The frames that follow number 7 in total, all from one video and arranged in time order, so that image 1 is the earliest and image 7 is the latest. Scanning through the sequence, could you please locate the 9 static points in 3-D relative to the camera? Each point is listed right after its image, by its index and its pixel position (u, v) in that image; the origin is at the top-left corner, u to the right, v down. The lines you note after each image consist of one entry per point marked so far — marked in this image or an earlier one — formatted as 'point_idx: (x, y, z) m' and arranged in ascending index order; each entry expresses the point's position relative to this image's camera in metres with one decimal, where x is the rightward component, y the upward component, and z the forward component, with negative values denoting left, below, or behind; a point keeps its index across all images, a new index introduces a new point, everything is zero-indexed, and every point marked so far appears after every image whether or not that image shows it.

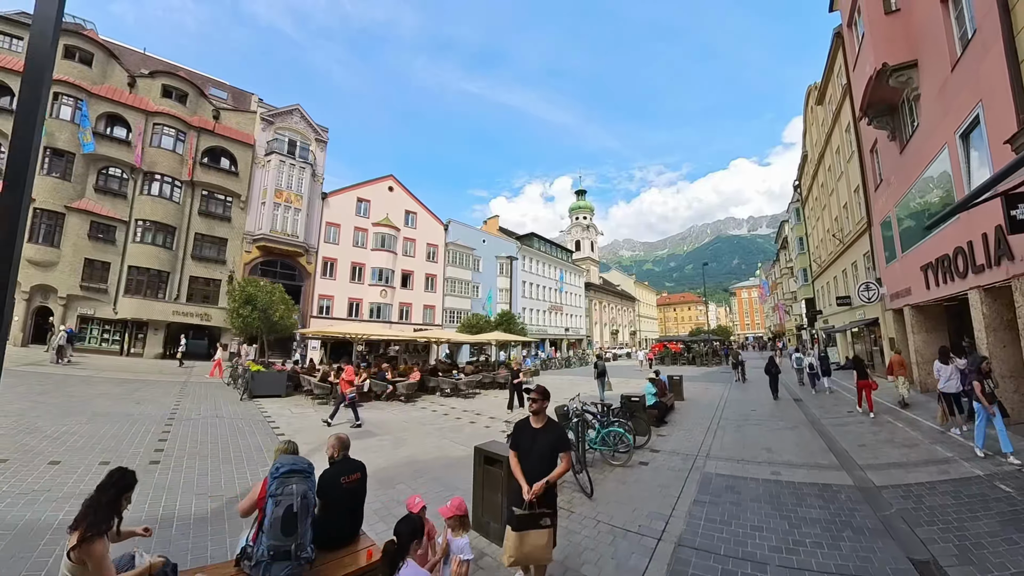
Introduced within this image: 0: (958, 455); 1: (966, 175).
0: (+6.7, -2.5, +5.6) m
1: (+9.0, +2.3, +7.9) m
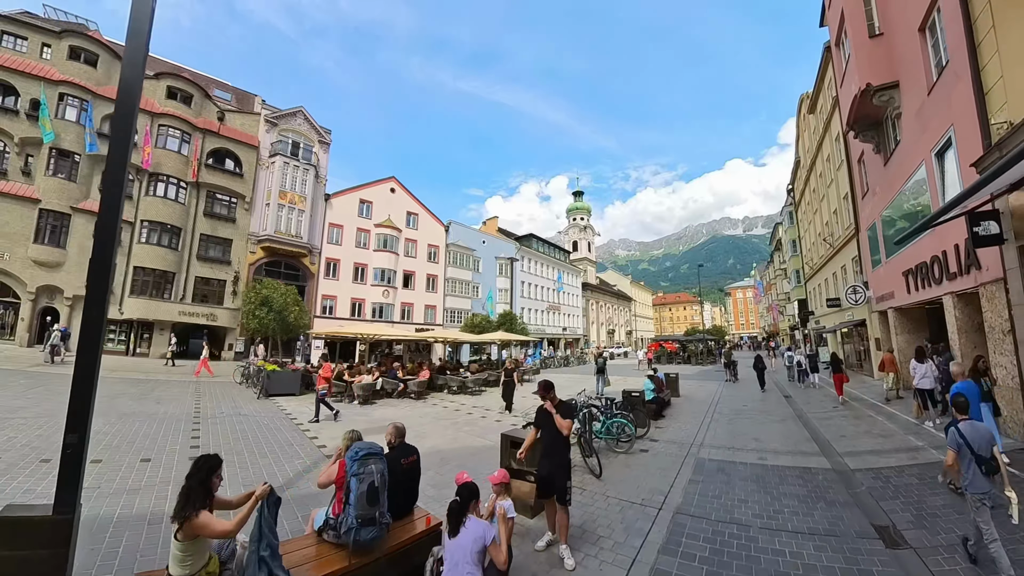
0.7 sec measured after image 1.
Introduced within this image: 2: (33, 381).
0: (+7.0, -2.6, +6.3) m
1: (+9.3, +2.1, +8.7) m
2: (-19.0, -4.1, +15.6) m
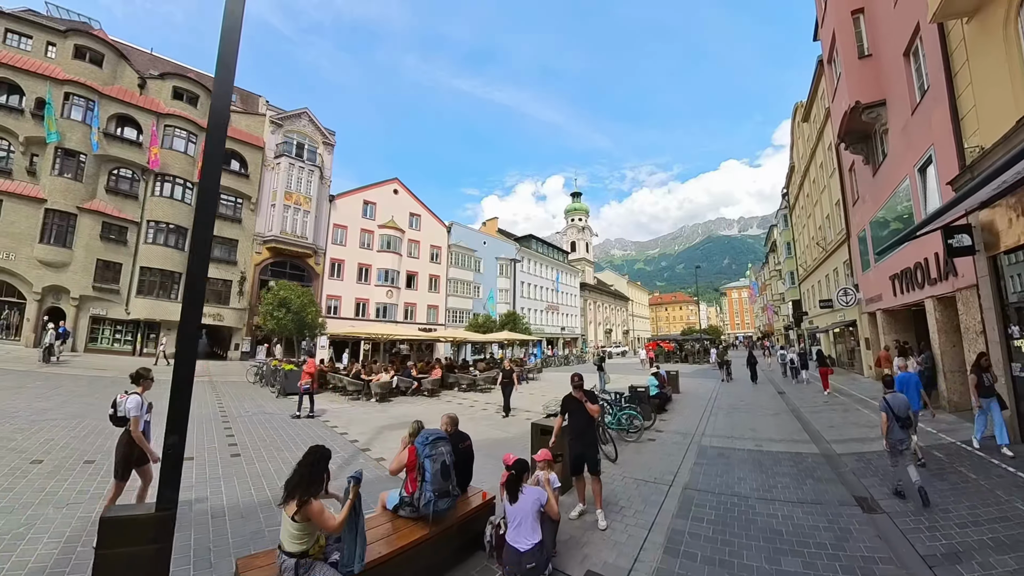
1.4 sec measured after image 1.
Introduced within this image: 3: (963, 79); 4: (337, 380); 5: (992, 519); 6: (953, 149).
0: (+7.3, -2.7, +7.0) m
1: (+9.7, +2.0, +9.4) m
2: (-18.7, -4.1, +16.1) m
3: (+8.4, +3.8, +7.4) m
4: (-6.2, -3.5, +14.7) m
5: (+5.0, -2.4, +4.2) m
6: (+8.5, +2.7, +7.7) m
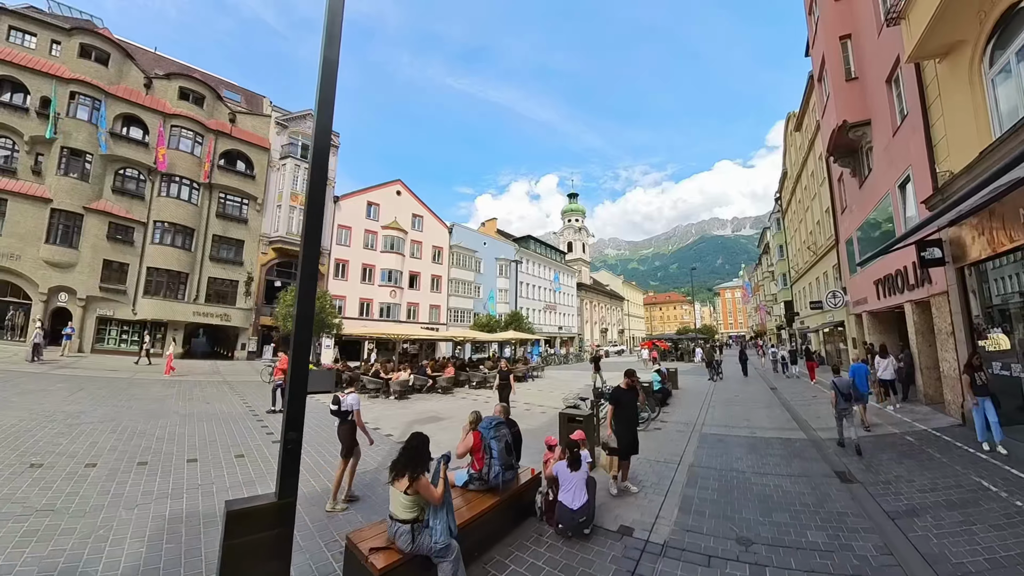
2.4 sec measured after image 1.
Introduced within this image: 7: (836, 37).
0: (+7.8, -2.9, +8.0) m
1: (+10.2, +1.9, +10.4) m
2: (-18.4, -4.2, +16.7) m
3: (+8.9, +3.7, +8.4) m
4: (-5.8, -3.6, +15.4) m
5: (+5.5, -2.5, +5.1) m
6: (+9.0, +2.5, +8.7) m
7: (+10.2, +7.9, +12.6) m
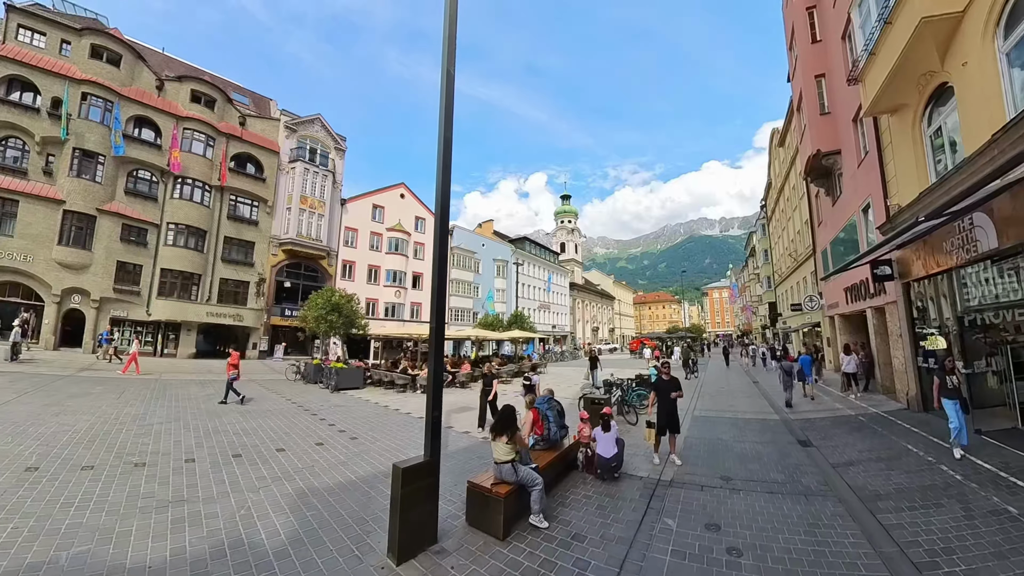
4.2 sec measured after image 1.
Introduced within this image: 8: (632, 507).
0: (+8.5, -3.1, +9.8) m
1: (+10.8, +1.7, +12.2) m
2: (-17.9, -4.2, +17.9) m
3: (+9.6, +3.5, +10.2) m
4: (-5.3, -3.7, +16.9) m
5: (+6.3, -2.7, +6.9) m
6: (+9.7, +2.3, +10.5) m
7: (+10.8, +7.7, +14.4) m
8: (+1.5, -2.7, +5.0) m
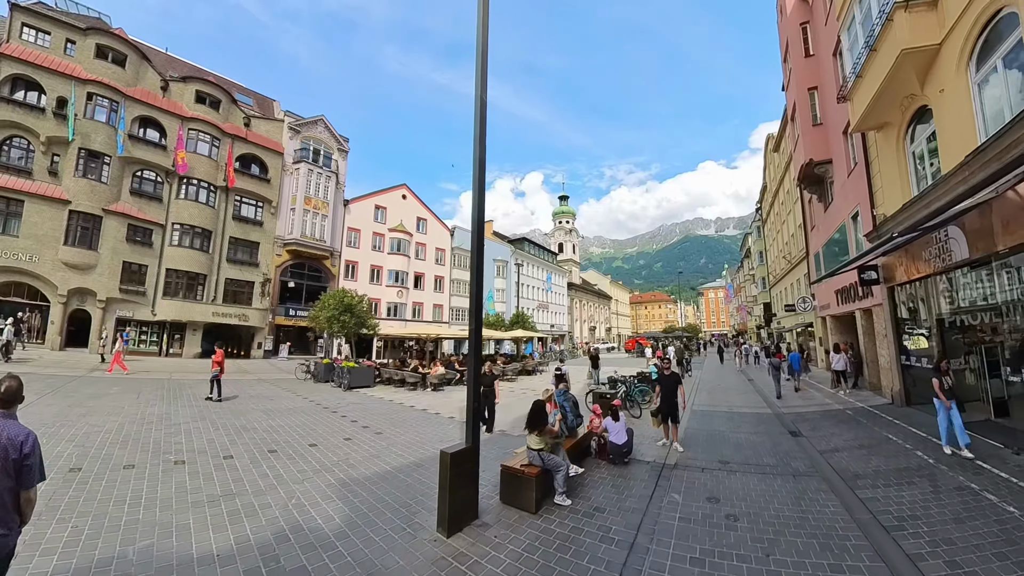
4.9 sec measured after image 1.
0: (+8.8, -3.2, +10.6) m
1: (+11.1, +1.6, +13.0) m
2: (-17.7, -4.2, +18.4) m
3: (+9.9, +3.4, +10.9) m
4: (-5.0, -3.8, +17.5) m
5: (+6.7, -2.8, +7.6) m
6: (+10.1, +2.2, +11.2) m
7: (+11.1, +7.6, +15.2) m
8: (+1.9, -2.8, +5.7) m
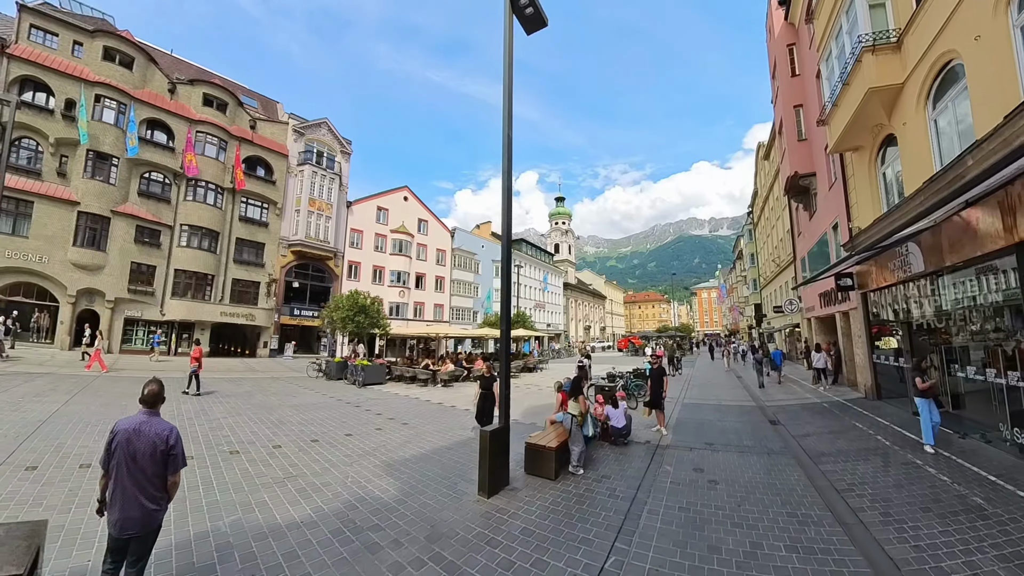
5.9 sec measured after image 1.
0: (+9.1, -3.3, +11.7) m
1: (+11.4, +1.4, +14.2) m
2: (-17.5, -4.3, +19.2) m
3: (+10.2, +3.2, +12.1) m
4: (-4.8, -3.8, +18.5) m
5: (+7.0, -3.0, +8.7) m
6: (+10.4, +2.1, +12.4) m
7: (+11.4, +7.4, +16.3) m
8: (+2.2, -2.9, +6.7) m
